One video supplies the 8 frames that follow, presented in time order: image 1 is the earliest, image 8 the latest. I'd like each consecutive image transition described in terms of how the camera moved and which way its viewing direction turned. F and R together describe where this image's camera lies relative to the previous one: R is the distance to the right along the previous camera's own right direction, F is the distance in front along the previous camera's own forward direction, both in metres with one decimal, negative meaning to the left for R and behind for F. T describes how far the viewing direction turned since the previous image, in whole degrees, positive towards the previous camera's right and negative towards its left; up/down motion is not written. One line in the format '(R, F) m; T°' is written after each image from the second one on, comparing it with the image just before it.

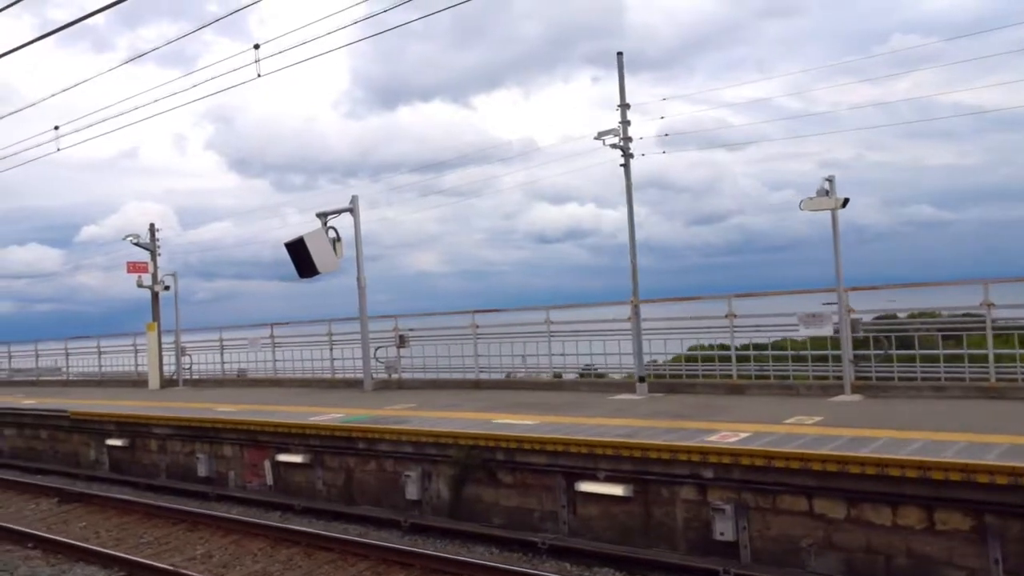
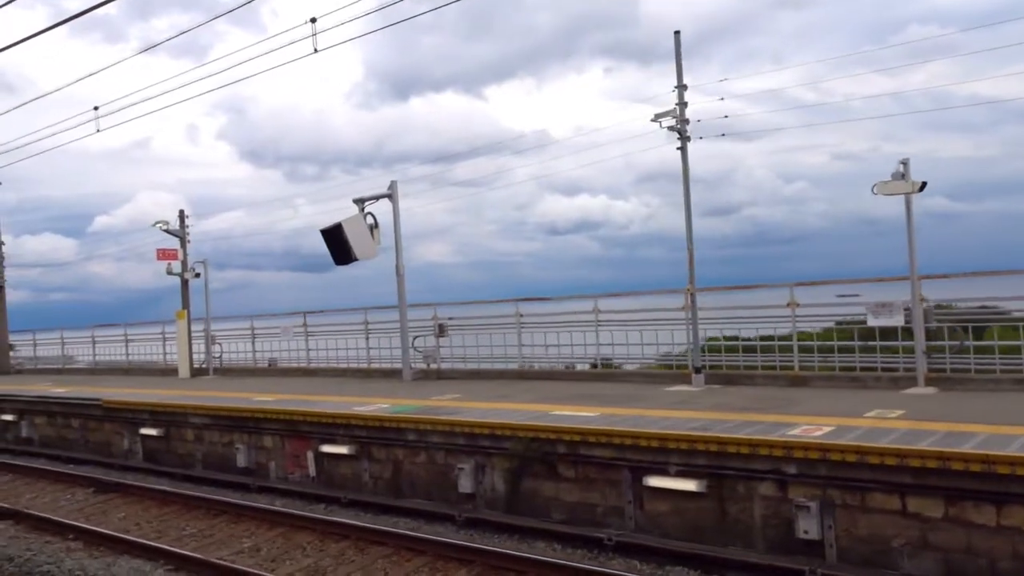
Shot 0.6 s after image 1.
(-0.6, +0.4) m; -1°
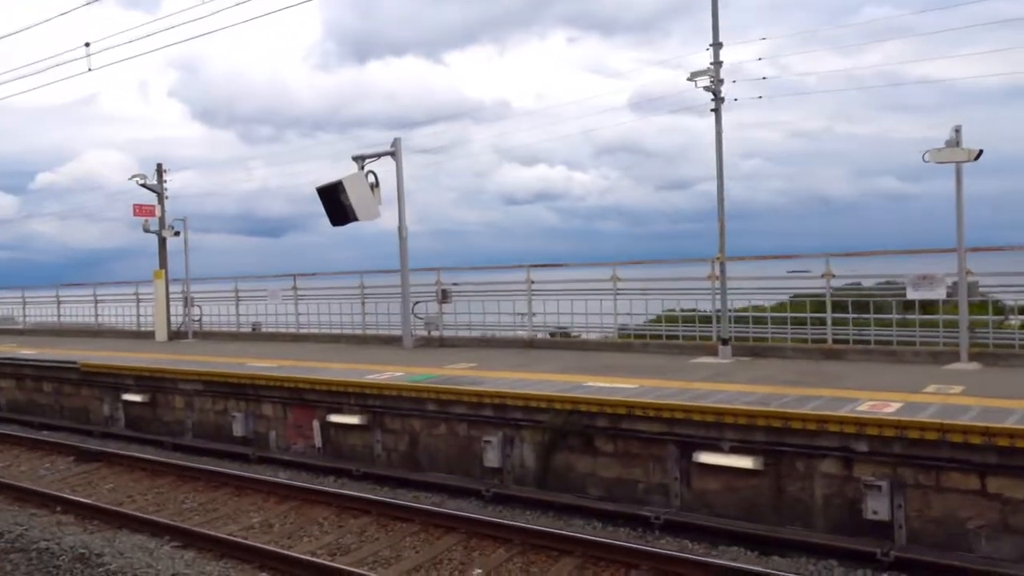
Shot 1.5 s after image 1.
(-1.0, +0.7) m; +3°
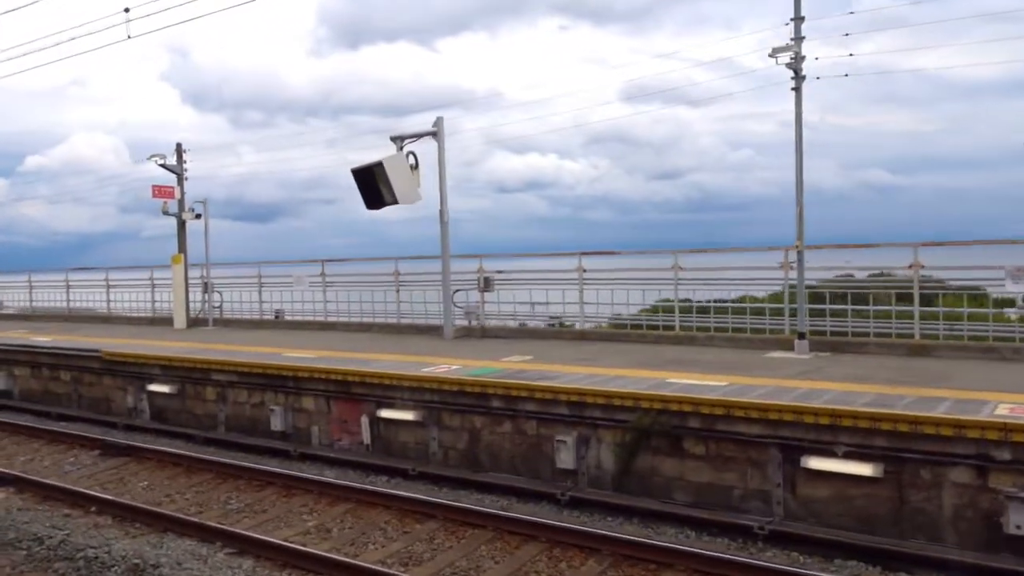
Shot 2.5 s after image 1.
(-1.0, +0.8) m; +1°
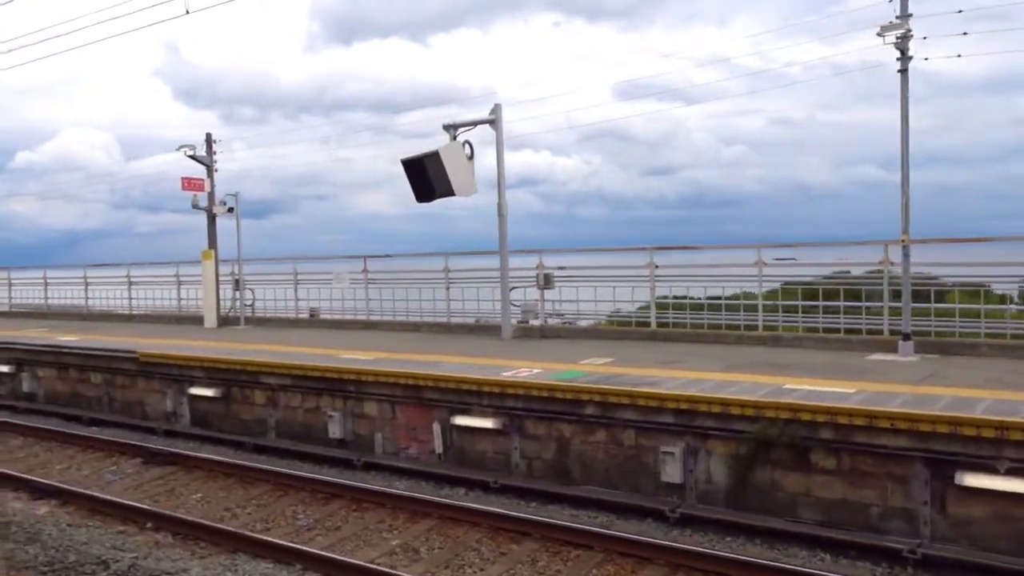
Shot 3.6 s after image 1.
(-1.2, +0.8) m; 0°
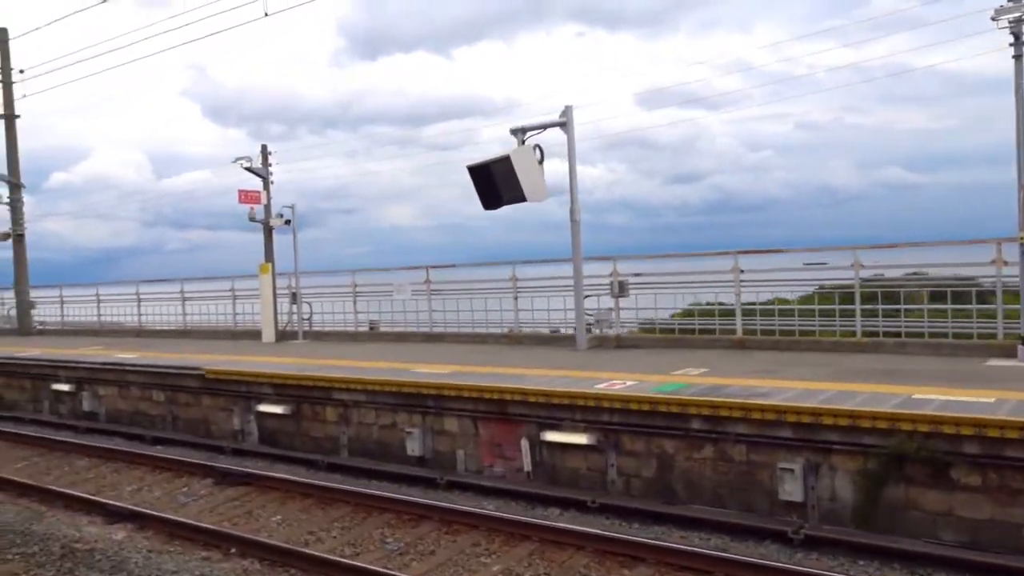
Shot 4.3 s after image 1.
(-0.8, +0.5) m; -2°
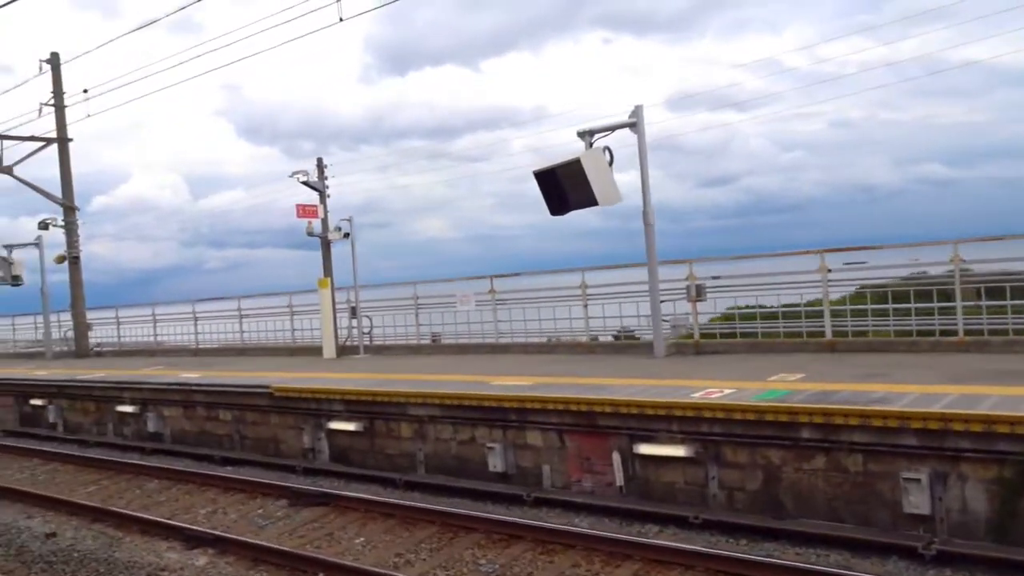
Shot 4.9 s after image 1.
(-0.6, +0.4) m; -2°
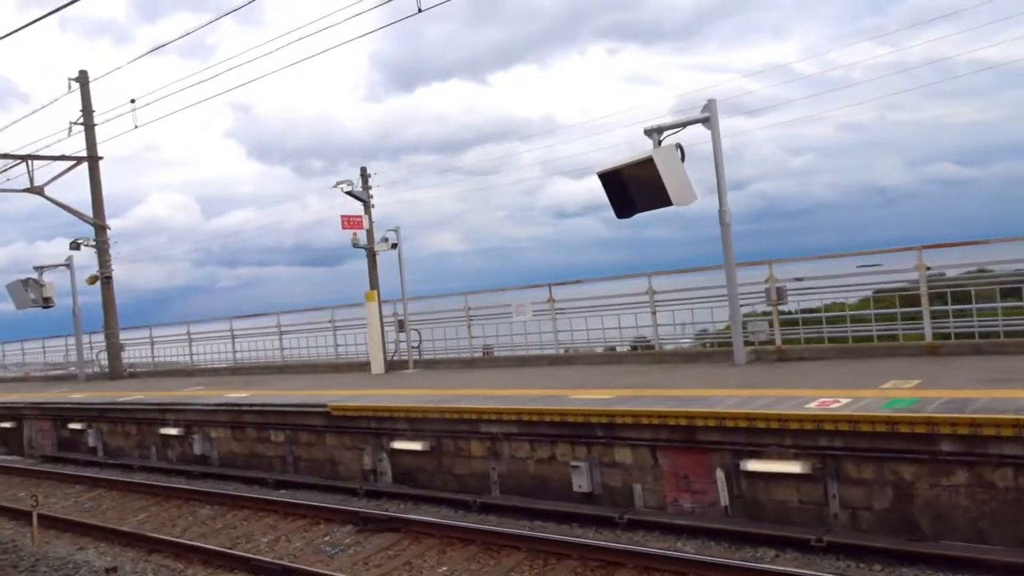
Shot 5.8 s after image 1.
(-0.9, +0.7) m; -1°
